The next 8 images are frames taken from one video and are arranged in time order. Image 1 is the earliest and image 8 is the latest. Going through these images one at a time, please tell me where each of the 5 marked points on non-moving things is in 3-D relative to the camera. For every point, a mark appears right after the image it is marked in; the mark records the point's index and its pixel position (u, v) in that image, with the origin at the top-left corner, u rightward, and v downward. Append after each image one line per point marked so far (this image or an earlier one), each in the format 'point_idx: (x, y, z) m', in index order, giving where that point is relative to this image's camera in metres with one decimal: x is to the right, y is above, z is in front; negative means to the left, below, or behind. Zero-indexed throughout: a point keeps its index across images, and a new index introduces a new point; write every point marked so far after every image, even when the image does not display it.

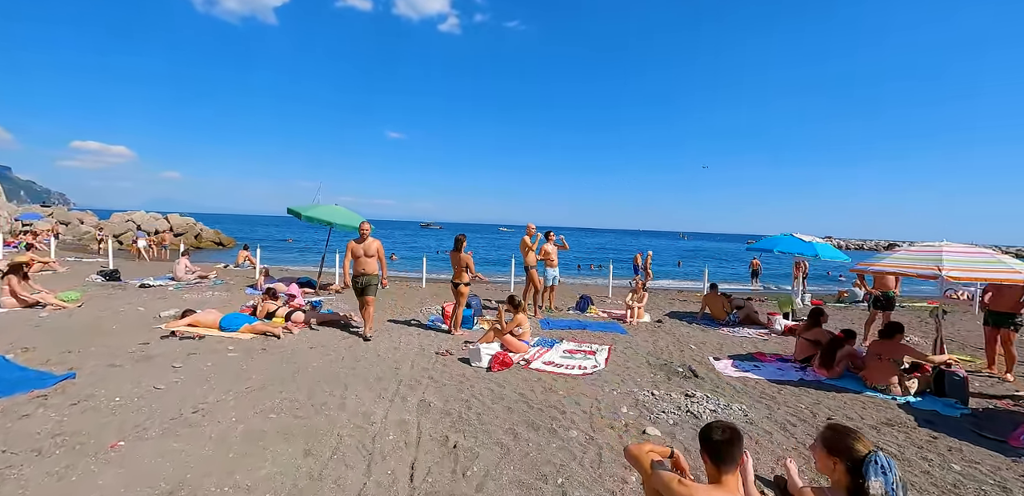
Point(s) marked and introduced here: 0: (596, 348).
0: (+1.4, -1.7, +7.9) m
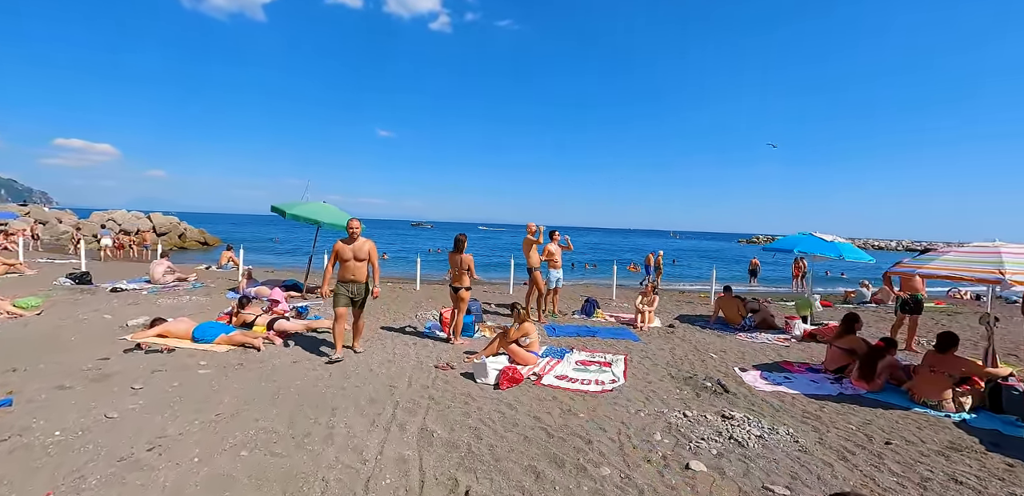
0: (+1.5, -1.7, +7.2) m
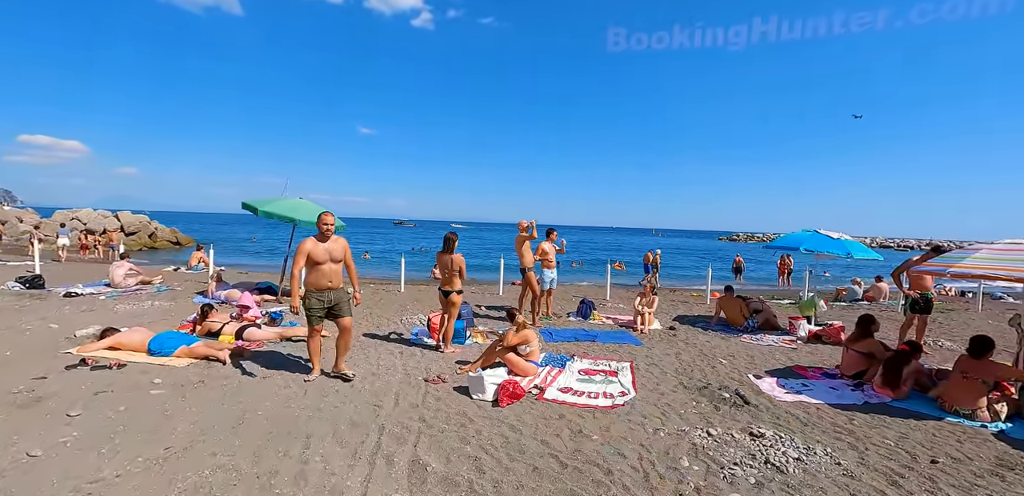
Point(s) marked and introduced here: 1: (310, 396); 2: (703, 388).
0: (+1.5, -1.7, +6.6) m
1: (-2.2, -1.6, +5.0) m
2: (+2.5, -1.8, +5.9) m
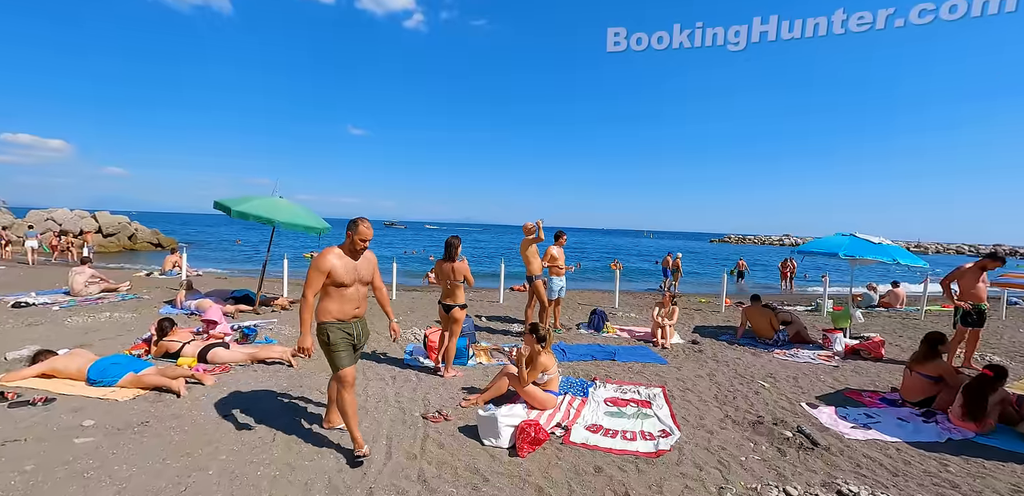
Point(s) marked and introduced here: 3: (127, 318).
0: (+1.7, -1.8, +5.6) m
1: (-2.0, -1.7, +3.9) m
2: (+2.7, -1.9, +5.0) m
3: (-7.3, -1.3, +8.8) m
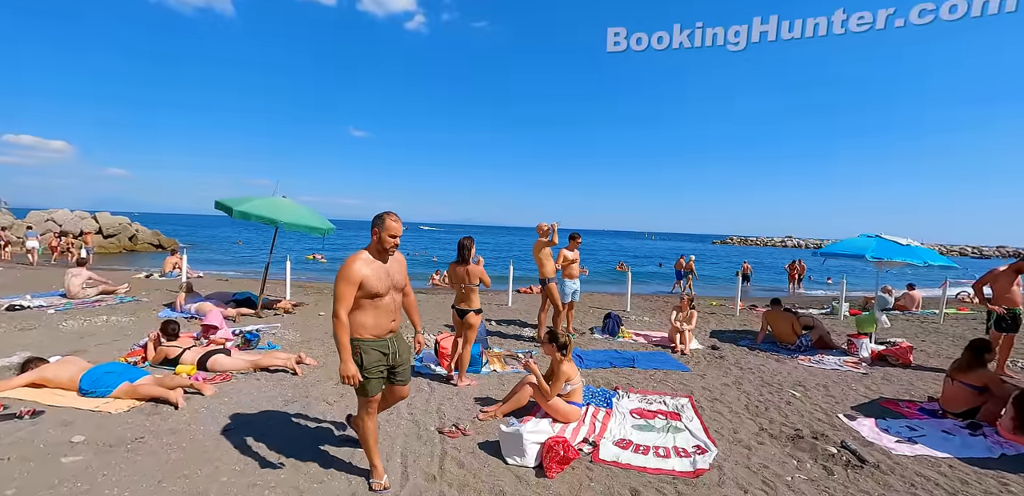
0: (+1.9, -1.8, +5.3) m
1: (-1.8, -1.7, +3.6) m
2: (+2.9, -1.9, +4.6) m
3: (-7.1, -1.4, +8.4) m
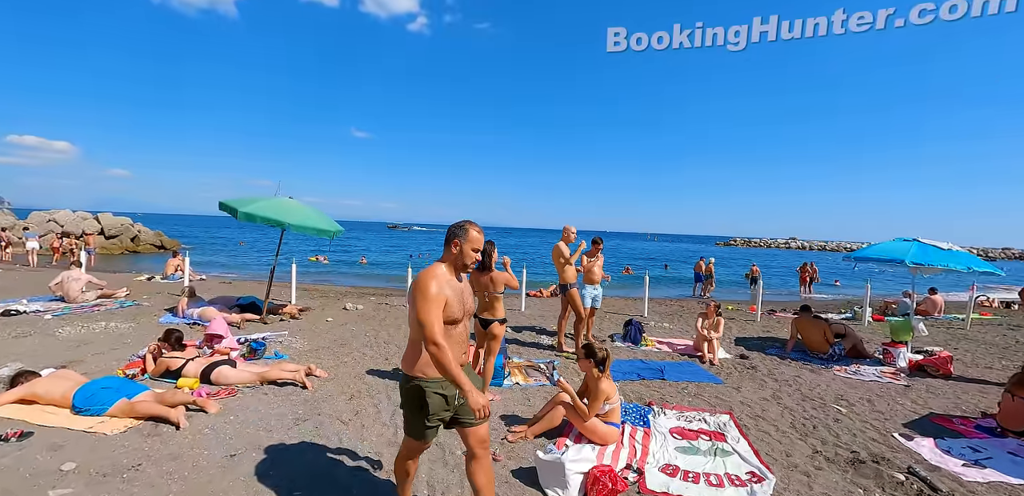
0: (+2.2, -1.9, +4.9) m
1: (-1.5, -1.7, +3.2) m
2: (+3.2, -2.0, +4.2) m
3: (-6.8, -1.4, +8.1) m
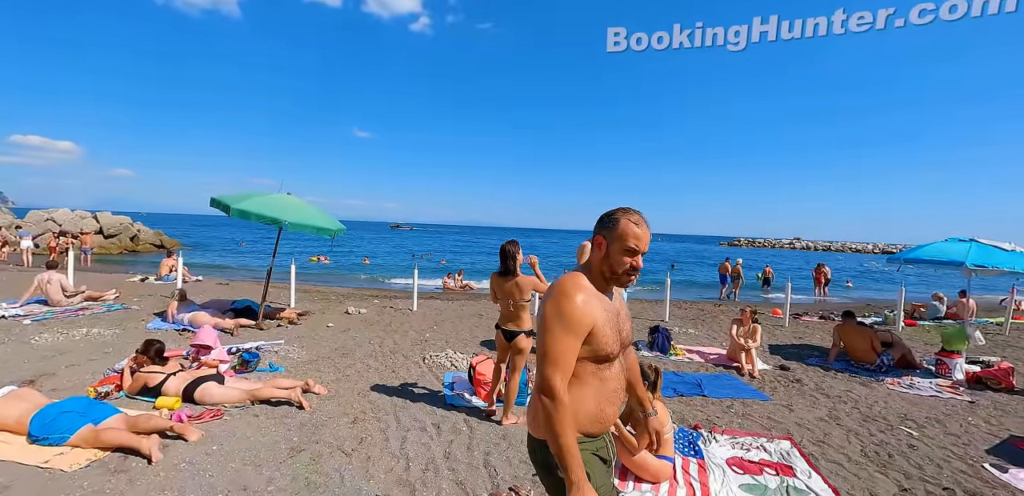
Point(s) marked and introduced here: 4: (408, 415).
0: (+2.5, -1.9, +4.2) m
1: (-1.2, -1.7, +2.5) m
2: (+3.4, -2.0, +3.5) m
3: (-6.5, -1.4, +7.4) m
4: (-1.0, -1.7, +4.6) m
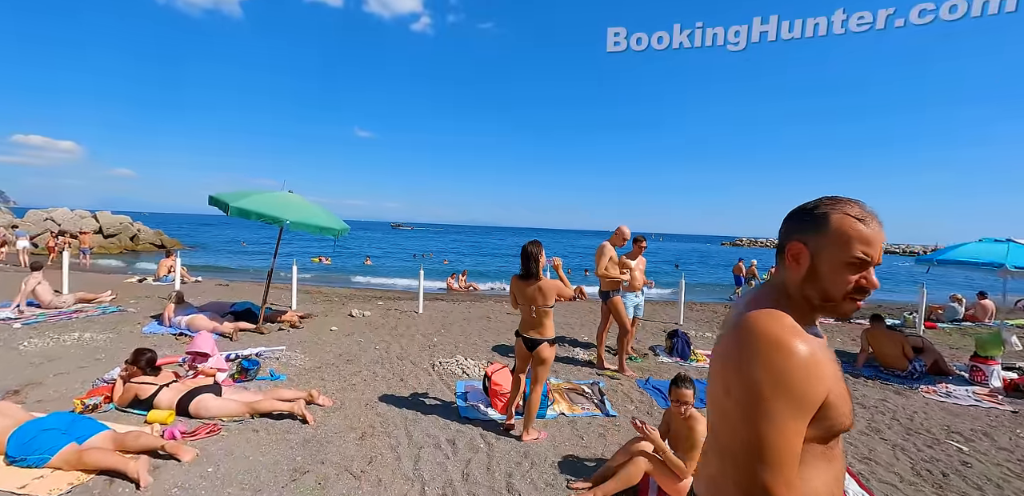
0: (+2.6, -1.9, +3.8) m
1: (-1.0, -1.8, +2.2) m
2: (+3.6, -2.0, +3.2) m
3: (-6.3, -1.4, +7.1) m
4: (-0.8, -1.7, +4.3) m
